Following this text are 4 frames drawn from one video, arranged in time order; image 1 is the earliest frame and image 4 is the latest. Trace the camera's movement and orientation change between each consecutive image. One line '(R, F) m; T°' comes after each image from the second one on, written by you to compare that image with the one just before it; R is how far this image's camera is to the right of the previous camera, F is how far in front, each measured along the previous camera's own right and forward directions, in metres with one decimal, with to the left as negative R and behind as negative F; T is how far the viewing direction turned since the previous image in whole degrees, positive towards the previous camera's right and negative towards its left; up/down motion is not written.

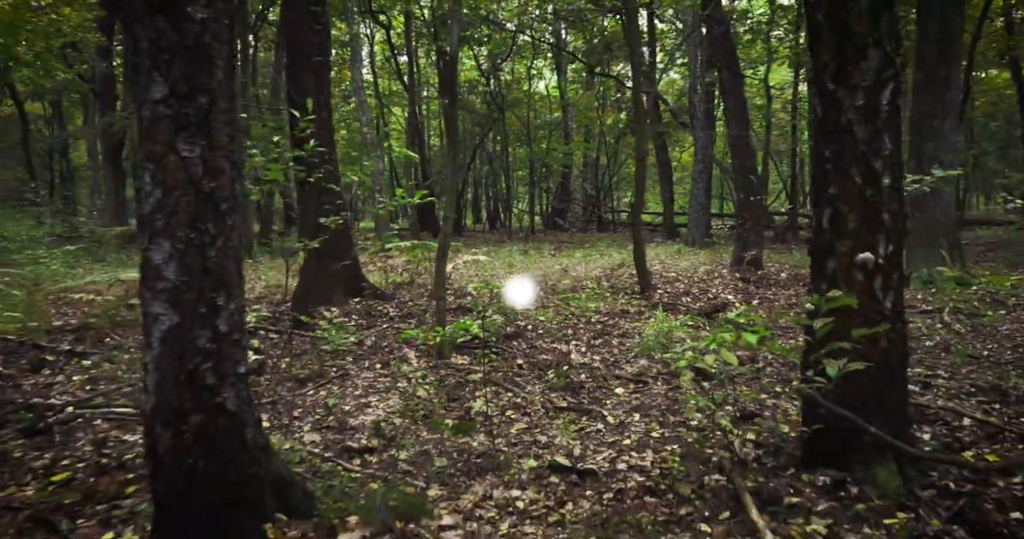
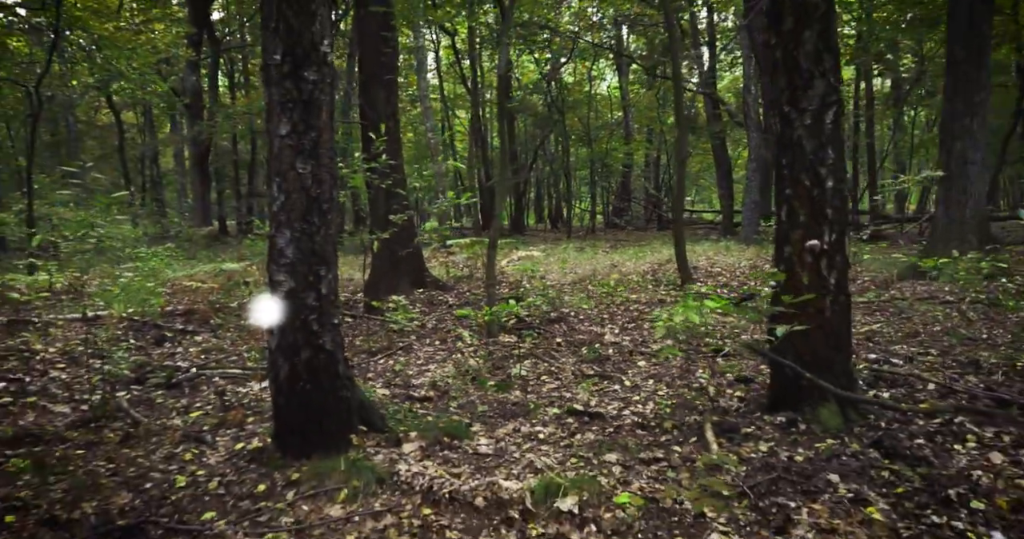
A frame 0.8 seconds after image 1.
(+0.3, -1.0) m; -5°
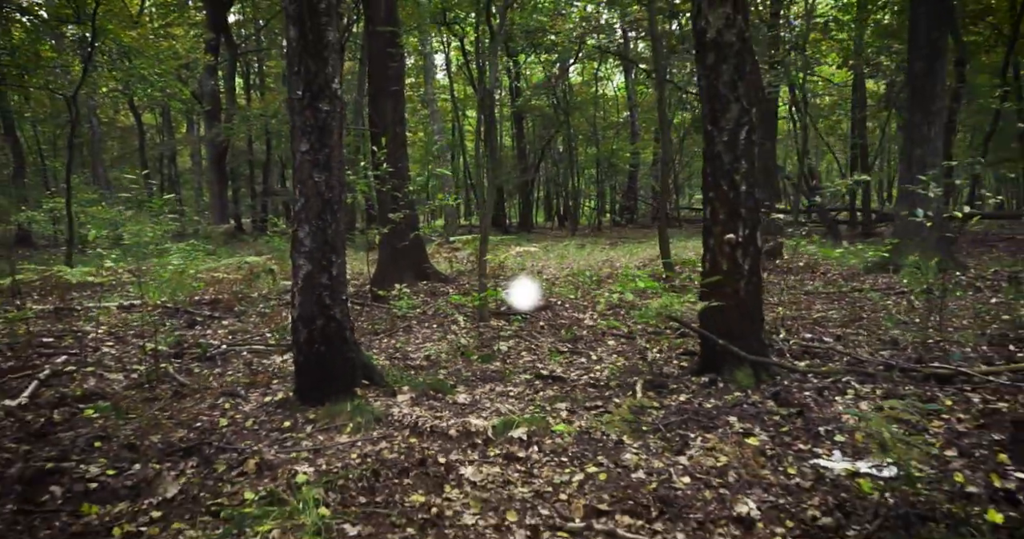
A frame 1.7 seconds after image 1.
(+0.3, -1.0) m; -1°
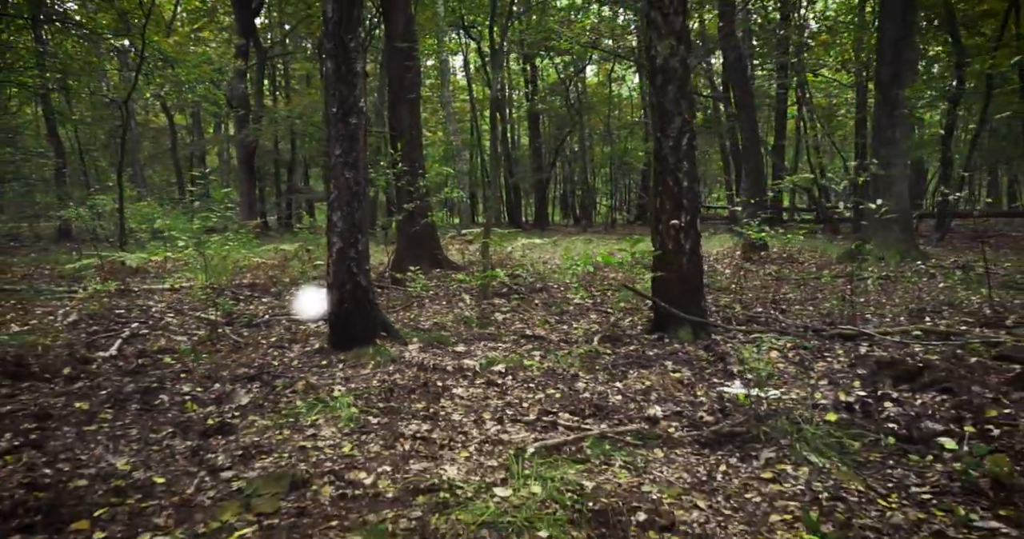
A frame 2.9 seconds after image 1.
(+0.3, -1.3) m; -2°
